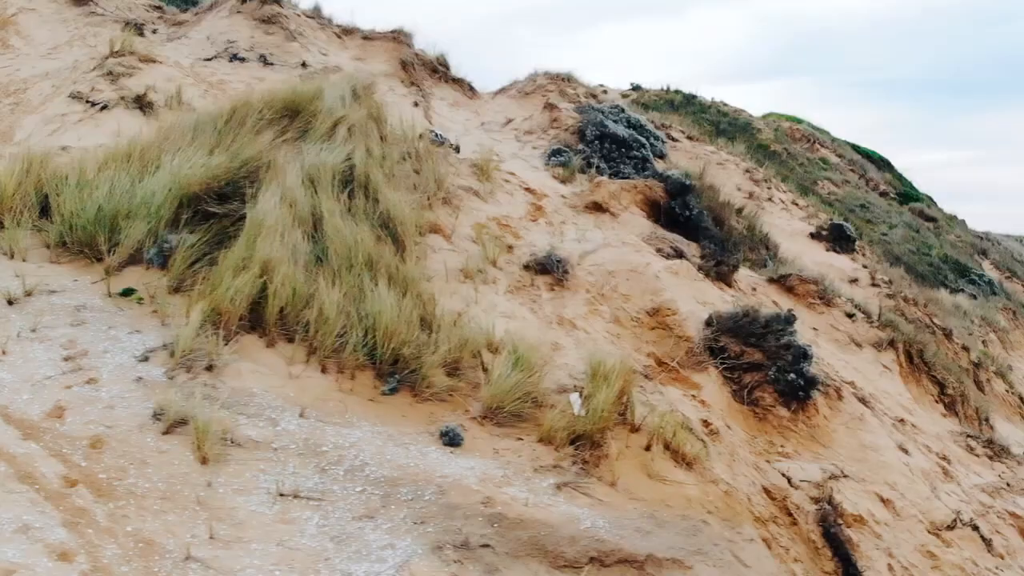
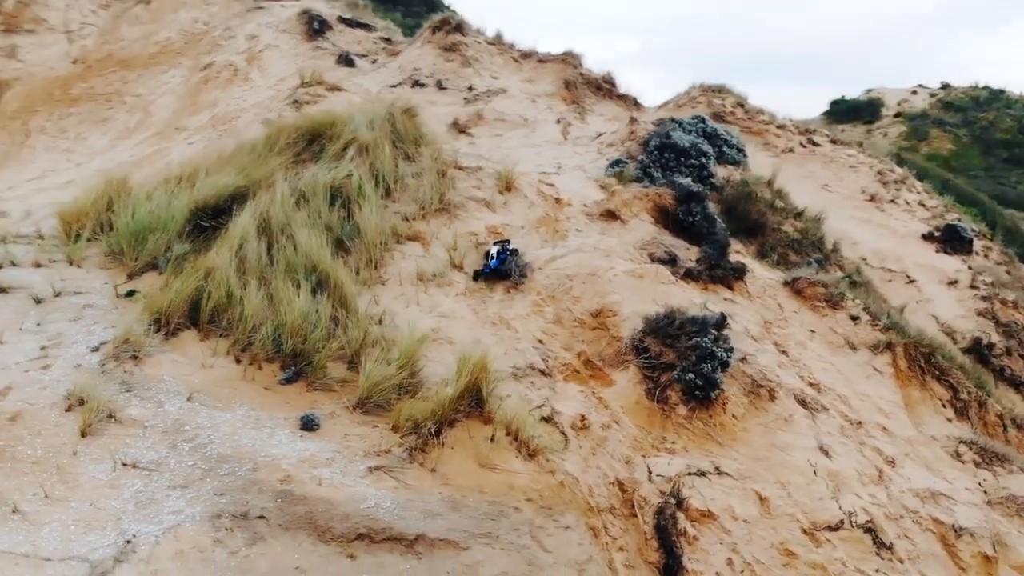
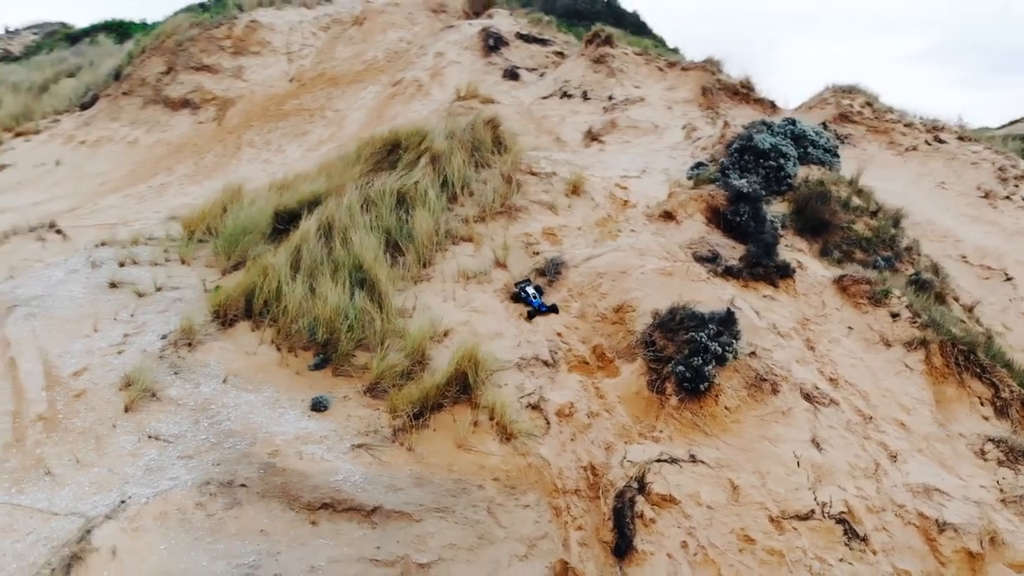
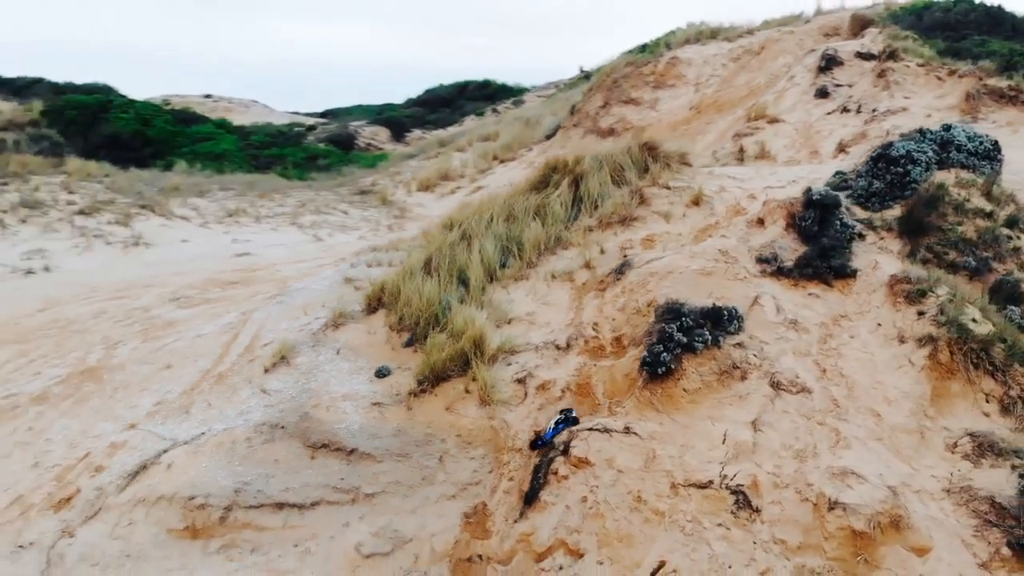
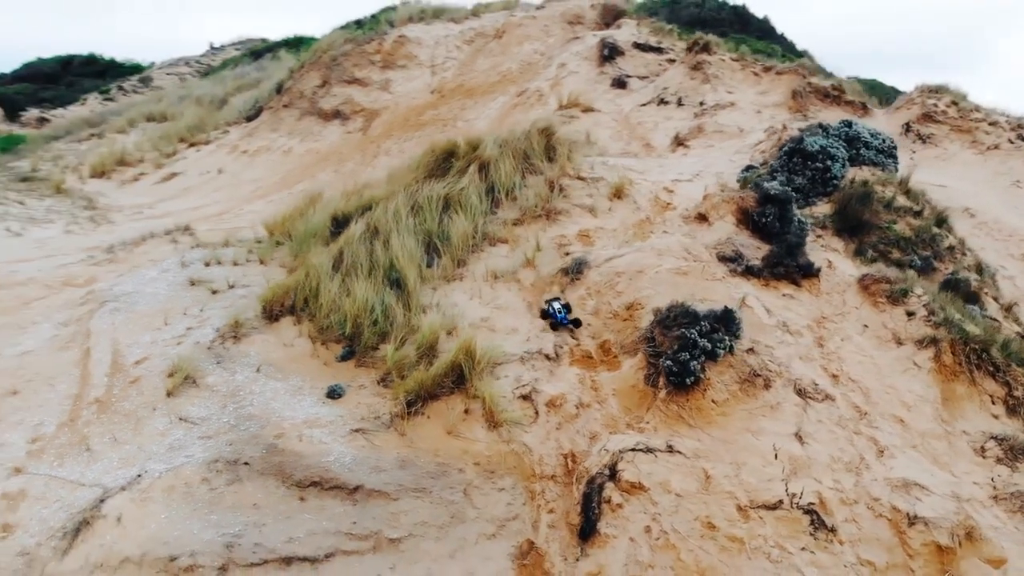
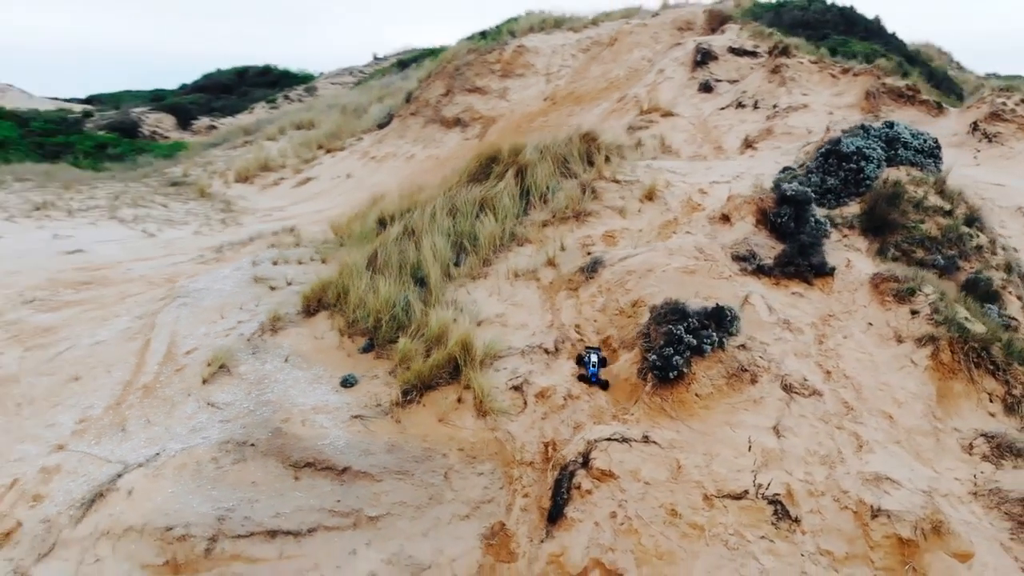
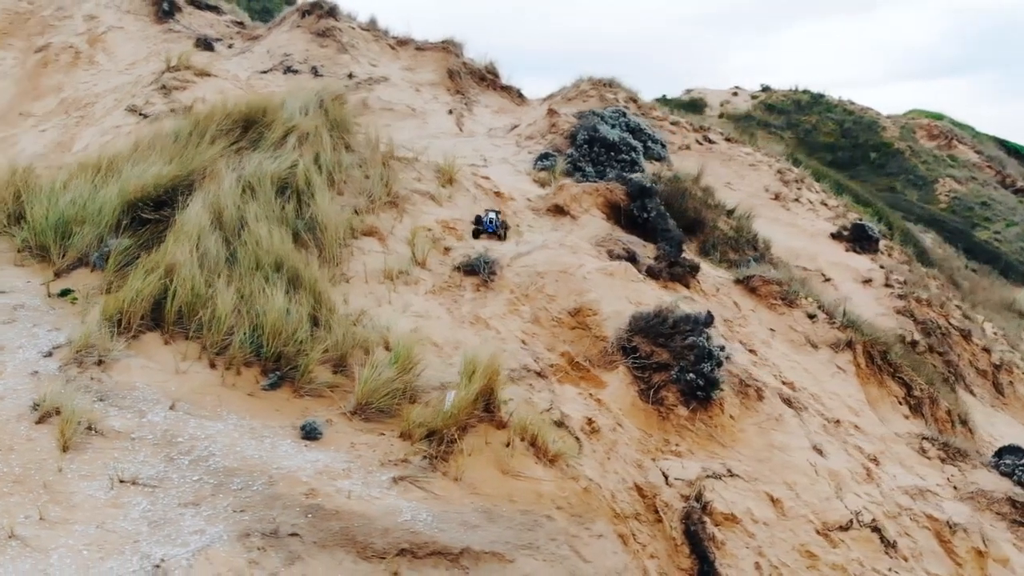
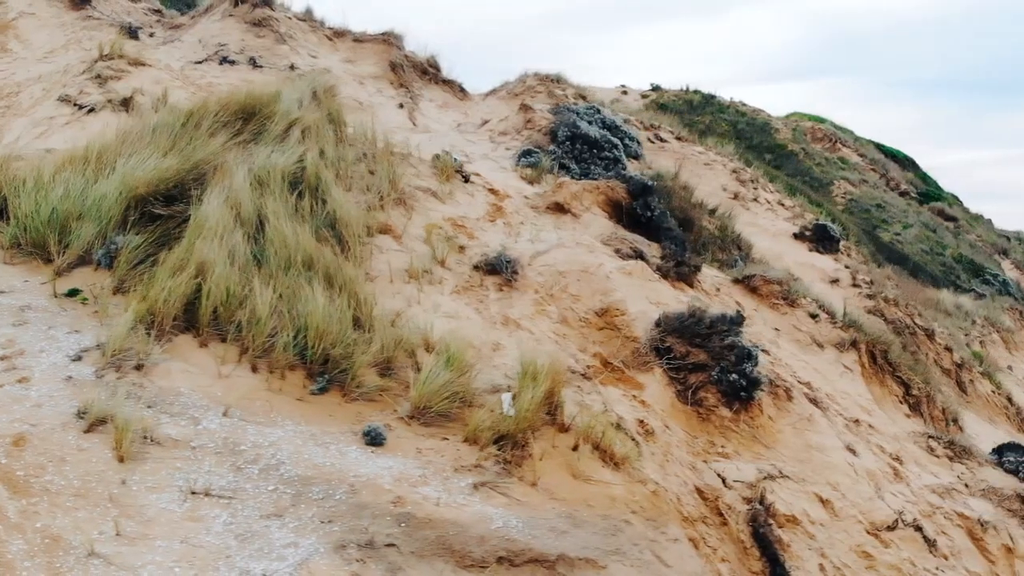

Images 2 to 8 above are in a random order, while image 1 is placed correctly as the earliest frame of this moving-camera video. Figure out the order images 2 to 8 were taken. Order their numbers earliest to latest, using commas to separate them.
8, 7, 2, 3, 5, 6, 4
